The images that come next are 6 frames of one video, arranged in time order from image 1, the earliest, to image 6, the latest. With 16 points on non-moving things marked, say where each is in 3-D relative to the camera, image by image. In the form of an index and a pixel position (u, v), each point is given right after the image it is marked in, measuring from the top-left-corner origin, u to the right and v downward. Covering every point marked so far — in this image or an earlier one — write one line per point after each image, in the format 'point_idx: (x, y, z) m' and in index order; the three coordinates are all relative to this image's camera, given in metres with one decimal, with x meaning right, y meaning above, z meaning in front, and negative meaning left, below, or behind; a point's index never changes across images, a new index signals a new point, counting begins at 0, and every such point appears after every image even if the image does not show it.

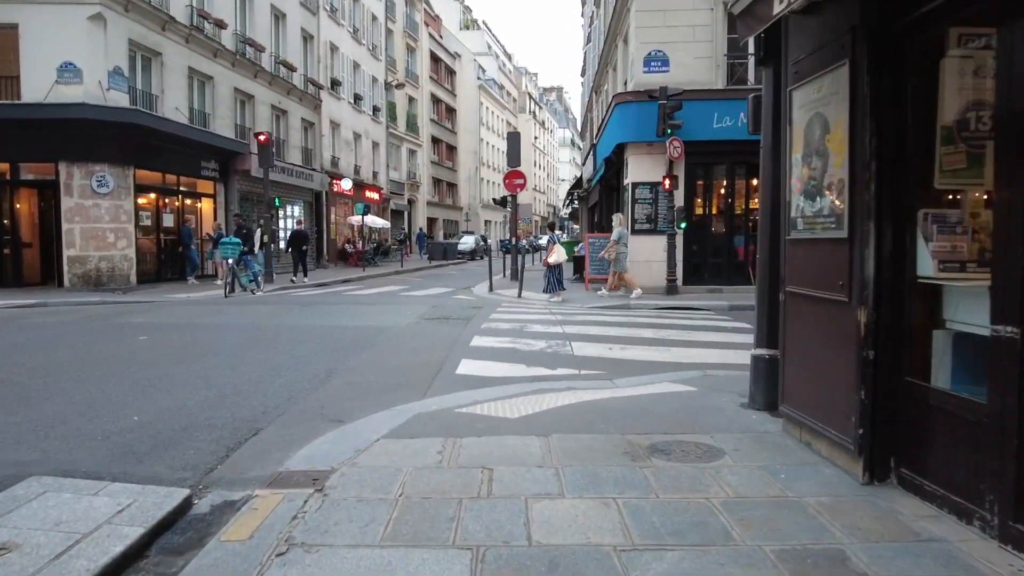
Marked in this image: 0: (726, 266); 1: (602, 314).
0: (+5.1, +0.5, +17.5) m
1: (+1.8, -0.4, +14.3) m
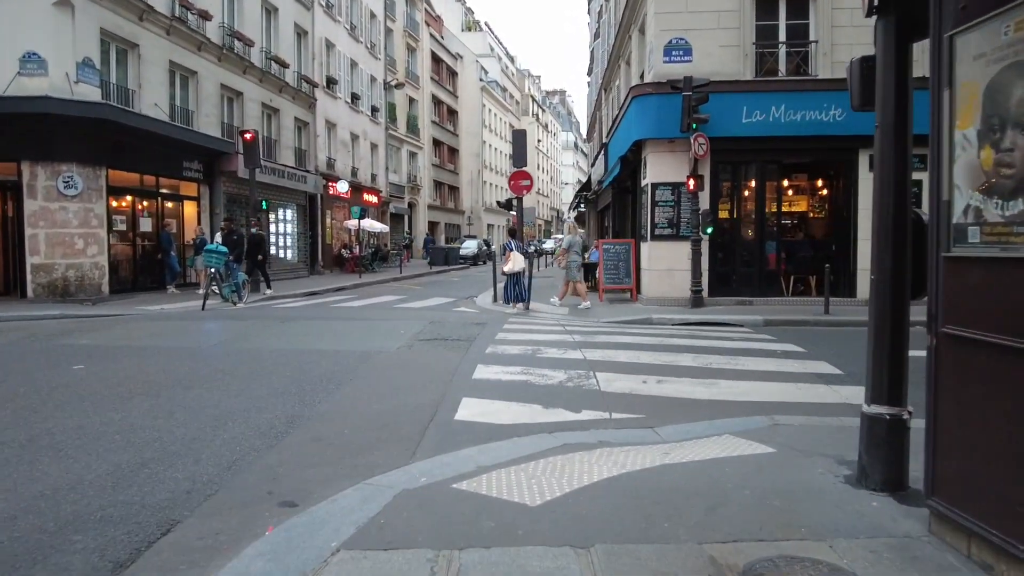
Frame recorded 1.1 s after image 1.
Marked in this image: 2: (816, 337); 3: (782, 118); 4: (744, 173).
0: (+5.2, +0.3, +15.9) m
1: (+2.0, -0.6, +12.6) m
2: (+4.8, -0.7, +11.8) m
3: (+5.6, +3.5, +15.3) m
4: (+5.0, +2.5, +15.8) m
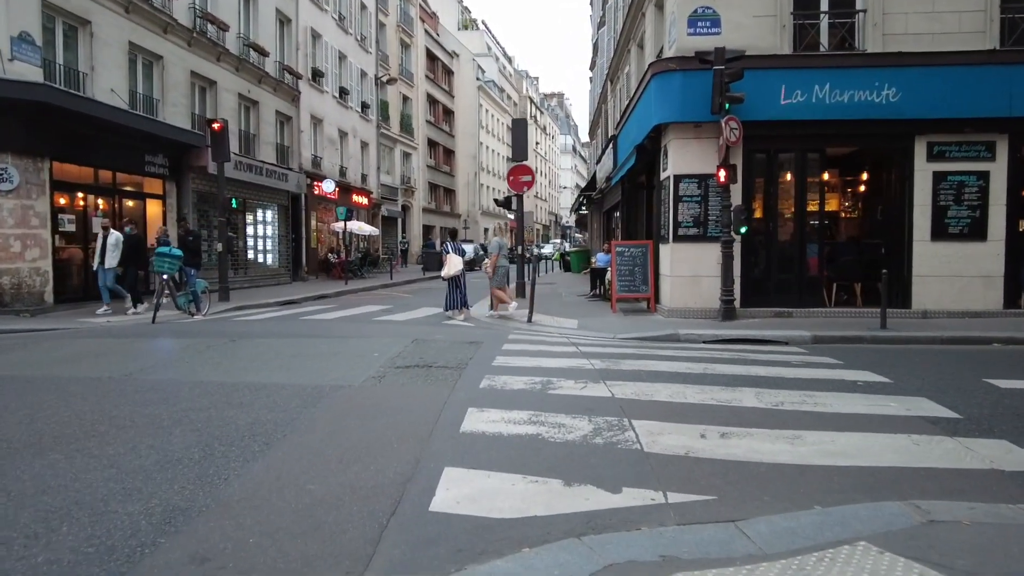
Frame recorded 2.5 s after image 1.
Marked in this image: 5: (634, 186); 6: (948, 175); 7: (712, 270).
0: (+5.2, +0.1, +13.7) m
1: (+2.0, -0.8, +10.5) m
2: (+4.8, -0.9, +9.7) m
3: (+5.6, +3.4, +13.2) m
4: (+5.0, +2.3, +13.7) m
5: (+3.1, +2.6, +18.8) m
6: (+8.0, +2.1, +13.5) m
7: (+3.6, +0.3, +13.5) m
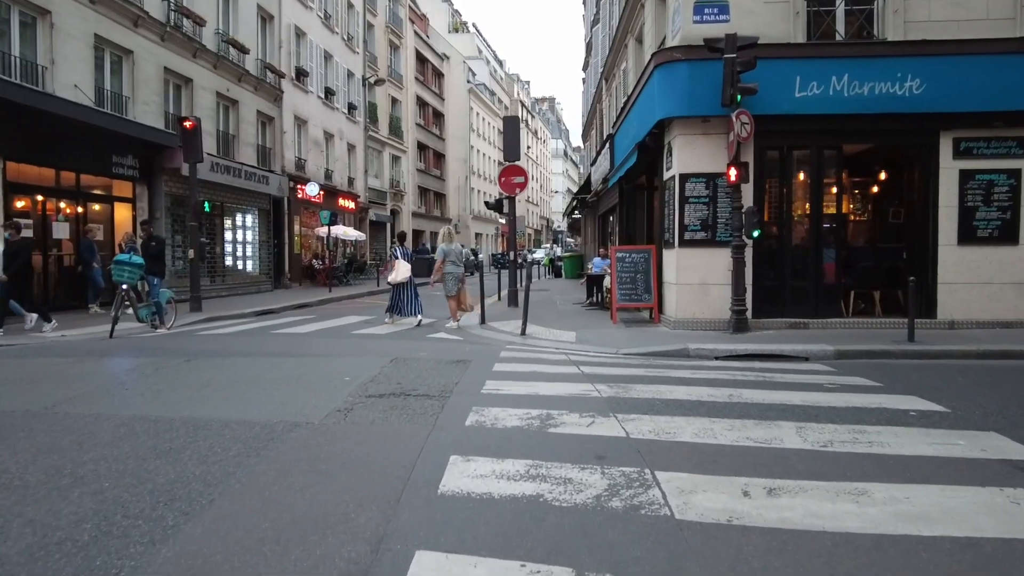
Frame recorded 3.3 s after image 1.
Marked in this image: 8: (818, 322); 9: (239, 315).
0: (+5.1, -0.1, +12.7) m
1: (+1.9, -0.9, +9.4) m
2: (+4.7, -1.0, +8.6) m
3: (+5.4, +3.2, +12.1) m
4: (+4.8, +2.1, +12.6) m
5: (+2.9, +2.4, +17.7) m
6: (+7.8, +1.9, +12.5) m
7: (+3.5, +0.2, +12.4) m
8: (+5.1, -0.6, +12.5) m
9: (-6.1, -0.6, +16.7) m
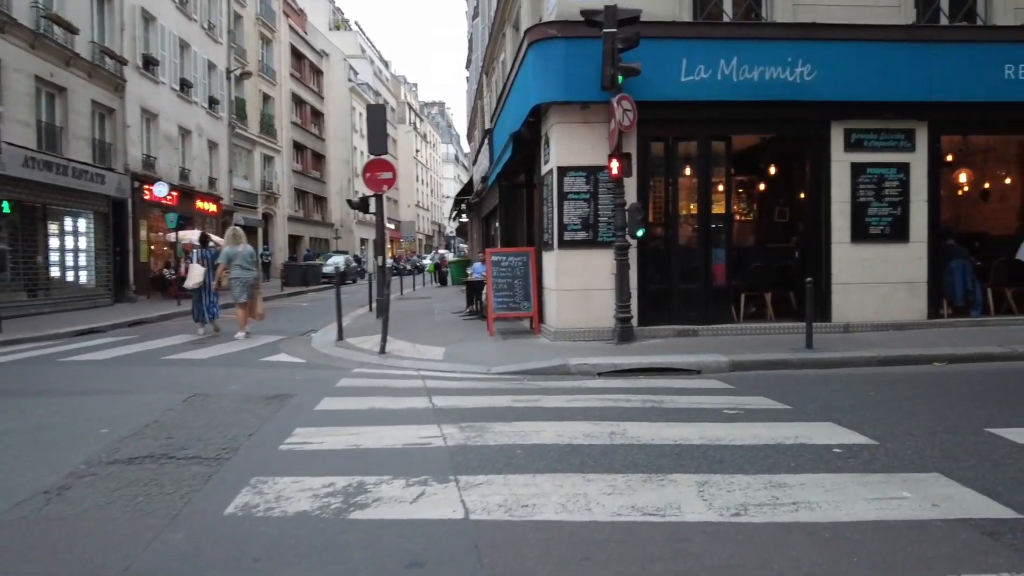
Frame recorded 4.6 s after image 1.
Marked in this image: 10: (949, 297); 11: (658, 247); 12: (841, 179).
0: (+2.9, -0.1, +11.6) m
1: (+0.3, -1.0, +7.9) m
2: (+3.1, -1.0, +7.5) m
3: (+3.3, +3.2, +11.1) m
4: (+2.6, +2.1, +11.5) m
5: (0.0, +2.3, +16.3) m
6: (+5.6, +1.9, +11.8) m
7: (+1.4, +0.1, +11.1) m
8: (+3.0, -0.6, +11.4) m
9: (-8.7, -0.9, +14.0) m
10: (+7.1, -0.2, +12.1) m
11: (+2.3, +0.7, +11.5) m
12: (+5.2, +1.7, +11.8) m
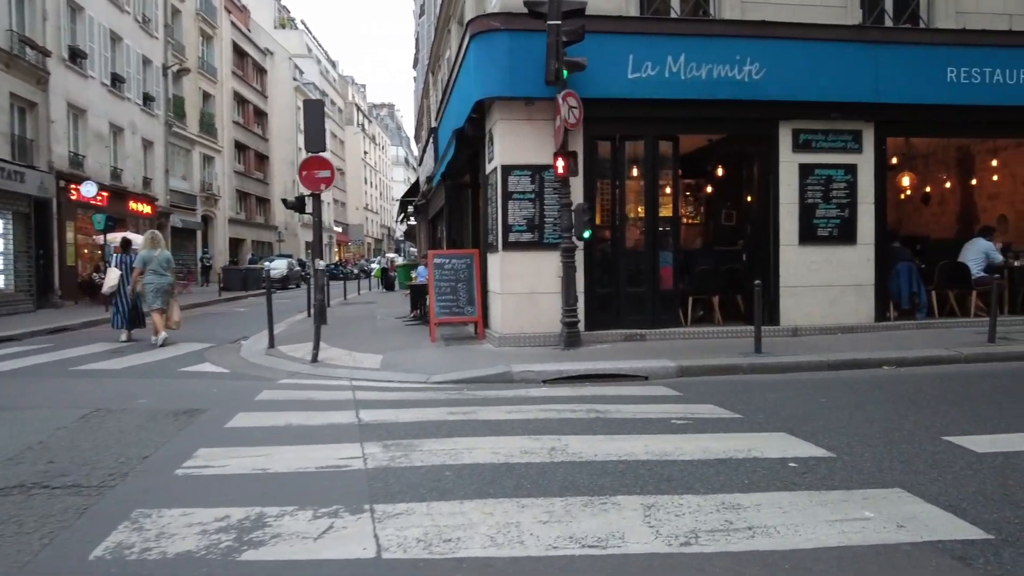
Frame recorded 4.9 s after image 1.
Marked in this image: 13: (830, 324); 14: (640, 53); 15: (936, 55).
0: (+2.0, -0.2, +11.3) m
1: (-0.4, -1.0, +7.4) m
2: (+2.6, -1.1, +7.2) m
3: (+2.5, +3.1, +10.9) m
4: (+1.8, +2.0, +11.2) m
5: (-1.2, +2.2, +15.8) m
6: (+4.8, +1.9, +11.7) m
7: (+0.6, 0.0, +10.7) m
8: (+2.2, -0.7, +11.1) m
9: (-9.7, -1.0, +12.9) m
10: (+6.2, -0.2, +12.0) m
11: (+1.4, +0.6, +11.2) m
12: (+4.3, +1.7, +11.6) m
13: (+5.0, -0.6, +11.7) m
14: (+1.8, +3.4, +10.7) m
15: (+6.7, +3.7, +11.8) m
